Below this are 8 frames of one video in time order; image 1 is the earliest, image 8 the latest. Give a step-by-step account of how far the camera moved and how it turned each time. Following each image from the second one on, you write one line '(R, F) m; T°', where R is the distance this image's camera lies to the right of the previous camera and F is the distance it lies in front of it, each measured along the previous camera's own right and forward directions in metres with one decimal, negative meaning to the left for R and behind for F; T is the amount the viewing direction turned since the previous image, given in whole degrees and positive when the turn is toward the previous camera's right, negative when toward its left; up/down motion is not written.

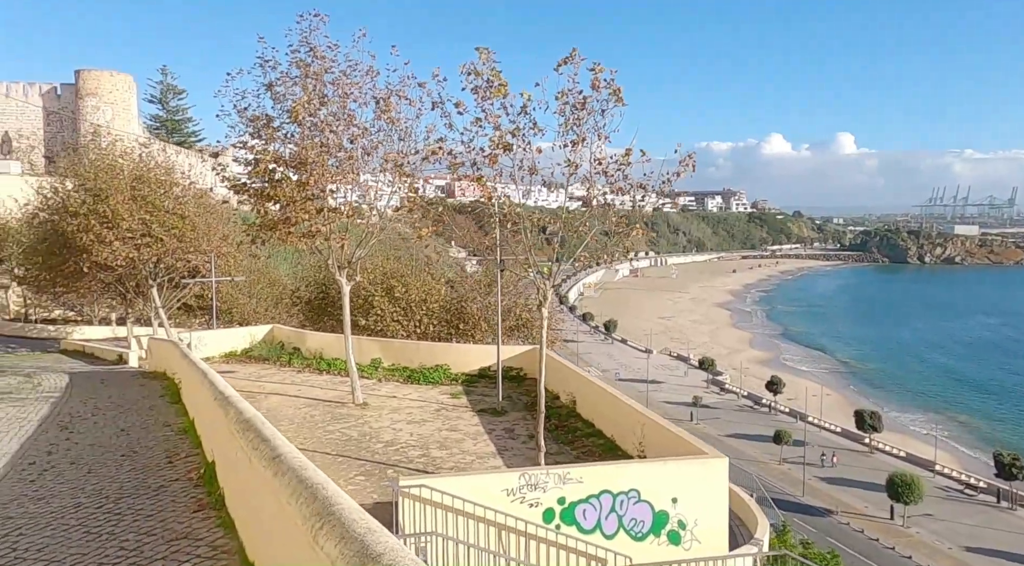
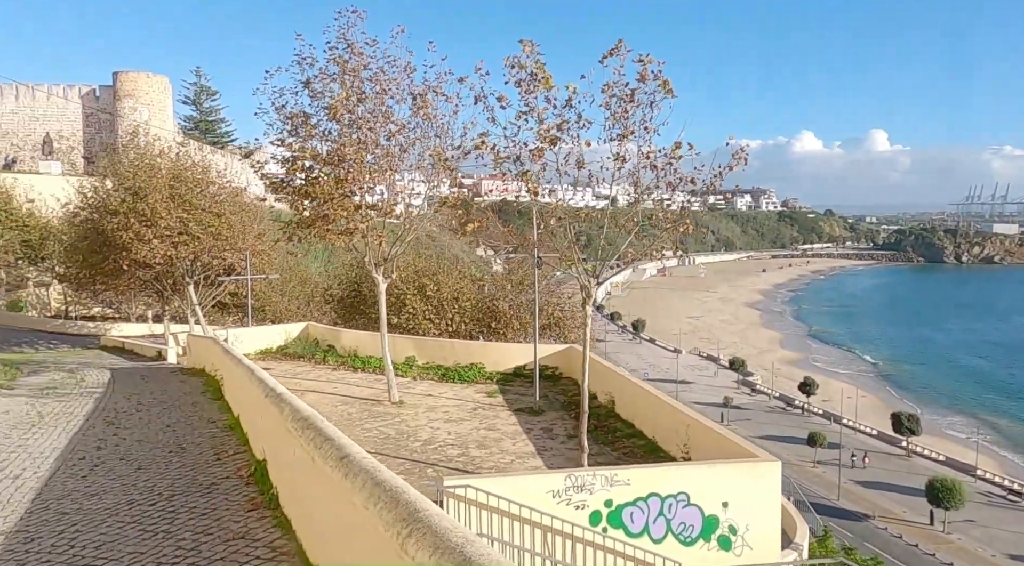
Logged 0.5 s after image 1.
(-0.2, +0.1) m; -2°
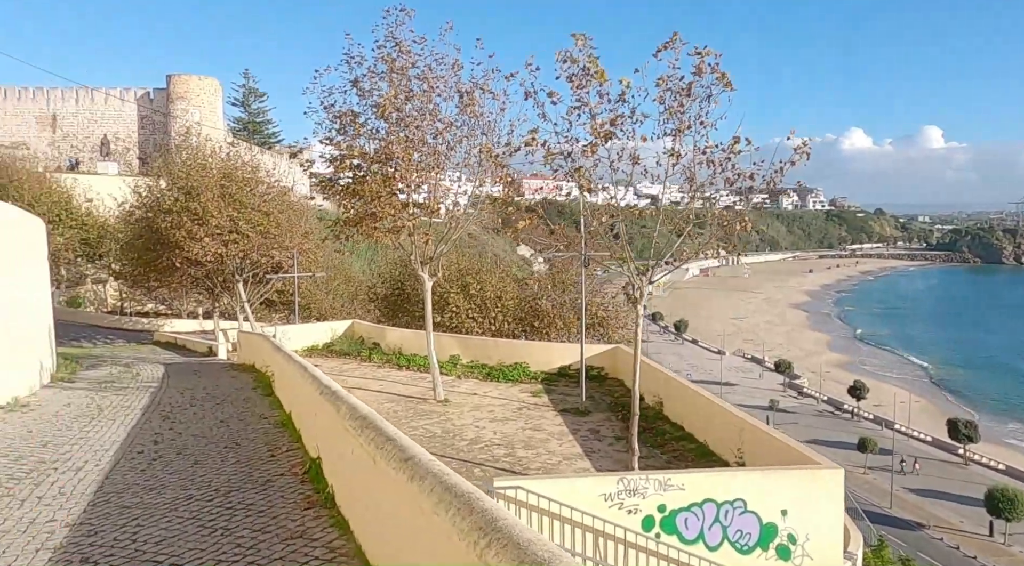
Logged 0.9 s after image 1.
(-0.1, +0.1) m; -3°
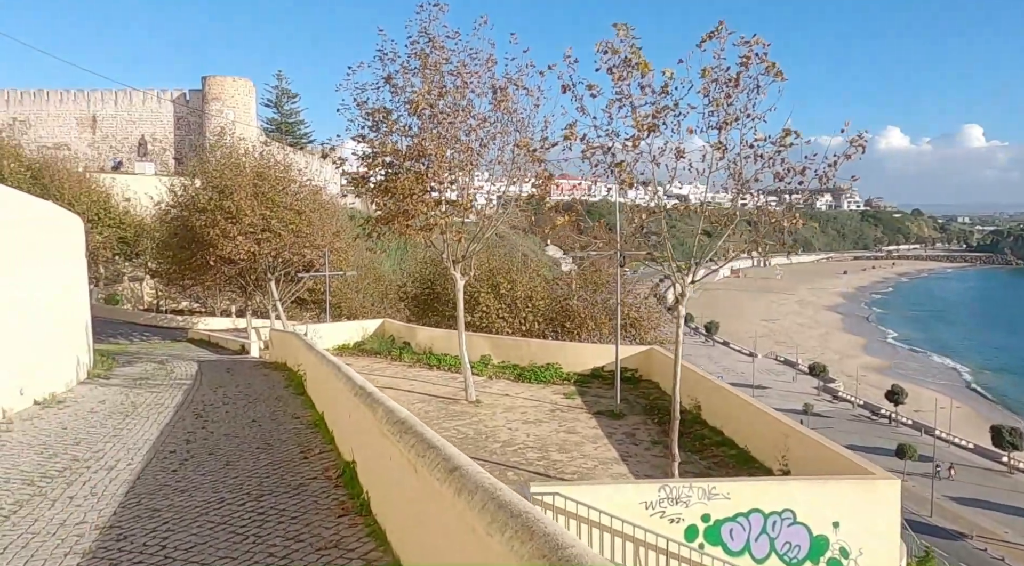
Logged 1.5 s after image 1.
(-0.1, +0.2) m; -2°
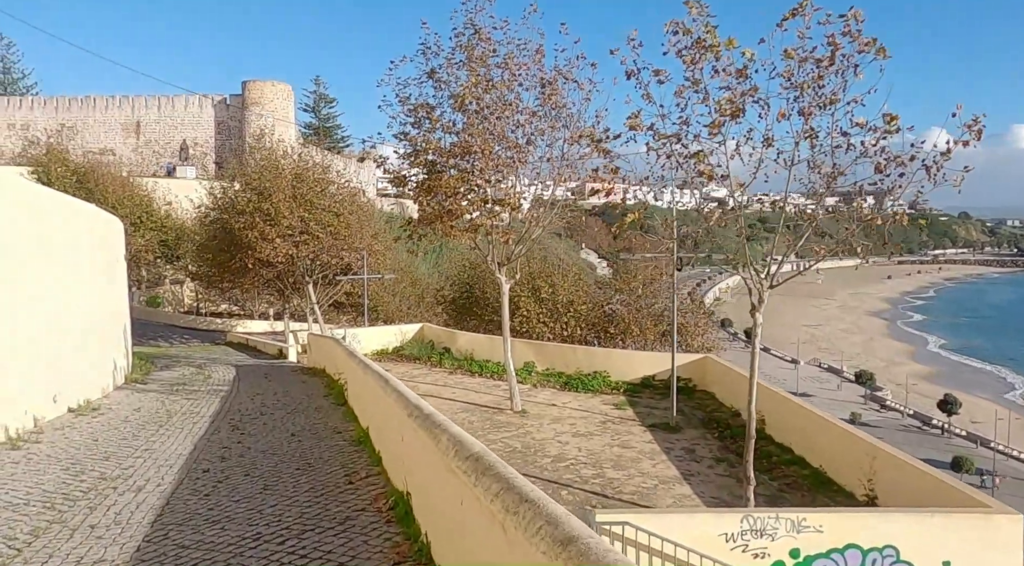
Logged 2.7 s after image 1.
(-0.2, +0.7) m; -2°
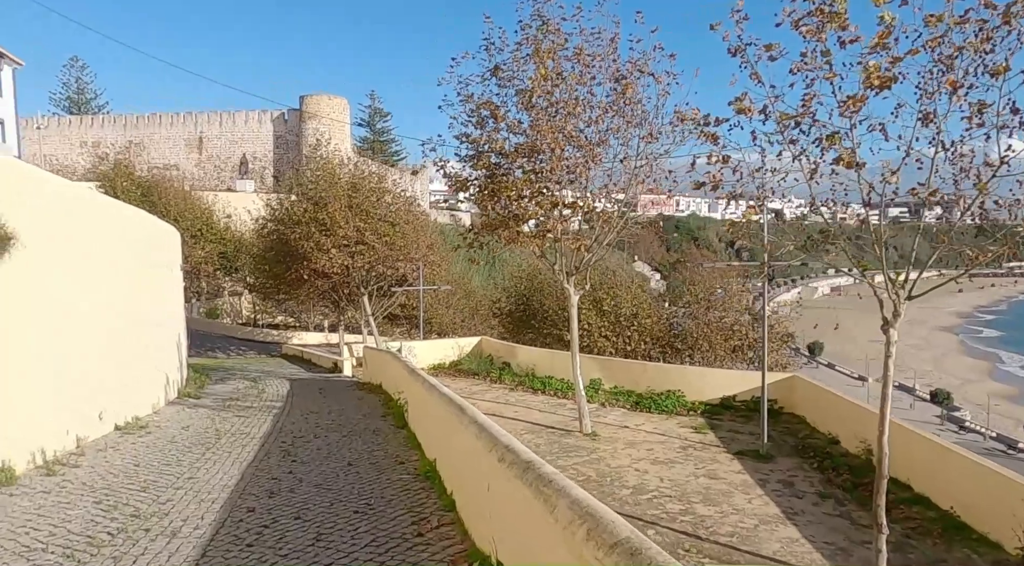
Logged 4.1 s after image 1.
(-0.3, +1.0) m; -4°
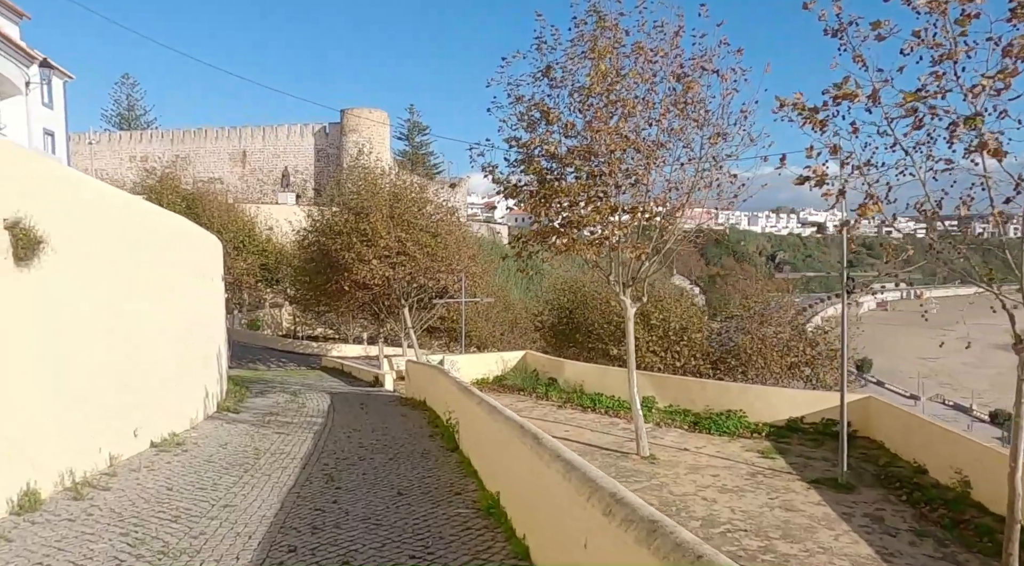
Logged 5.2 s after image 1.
(-0.3, +0.7) m; -3°
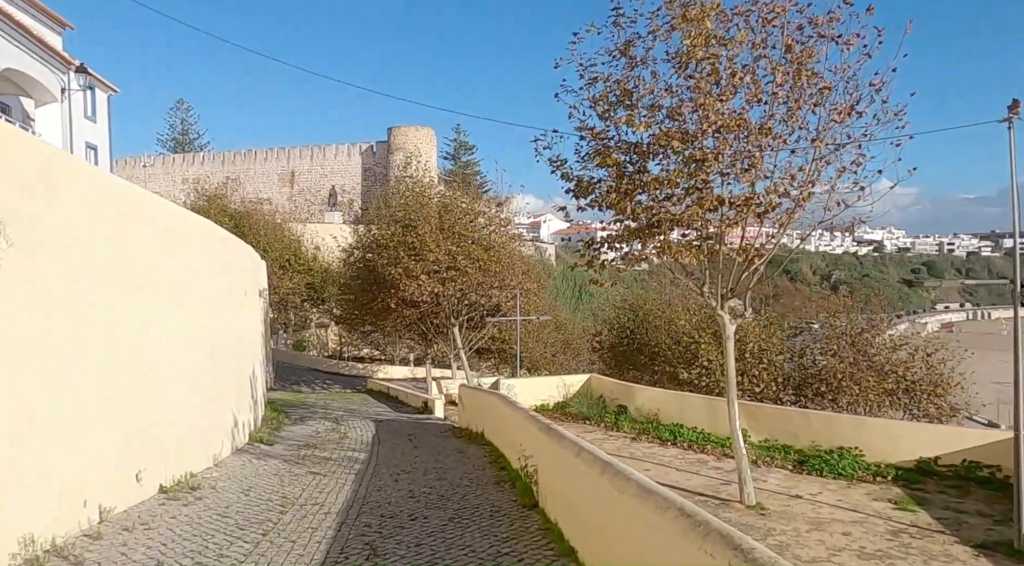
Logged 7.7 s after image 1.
(-0.4, +1.9) m; -3°
